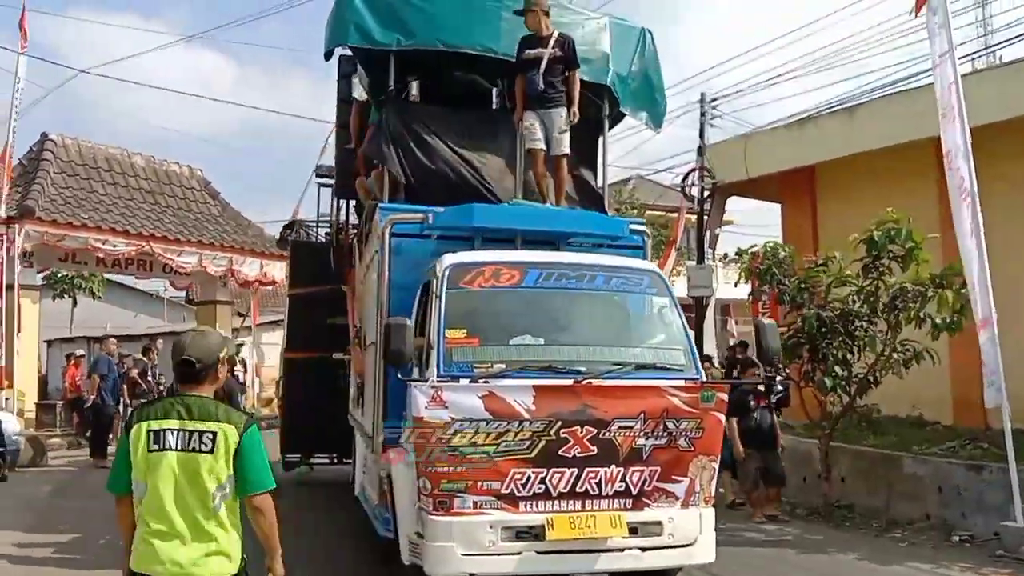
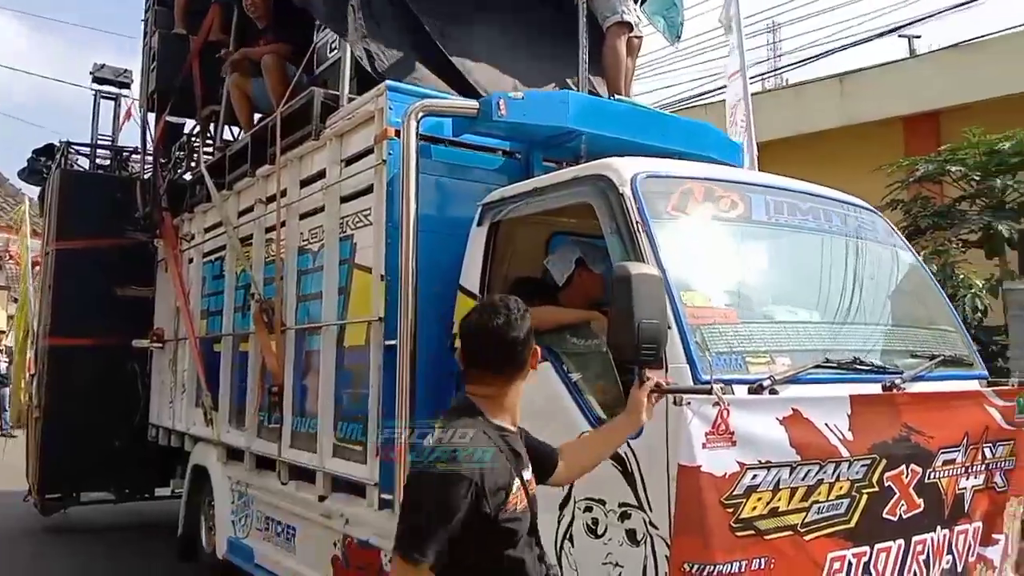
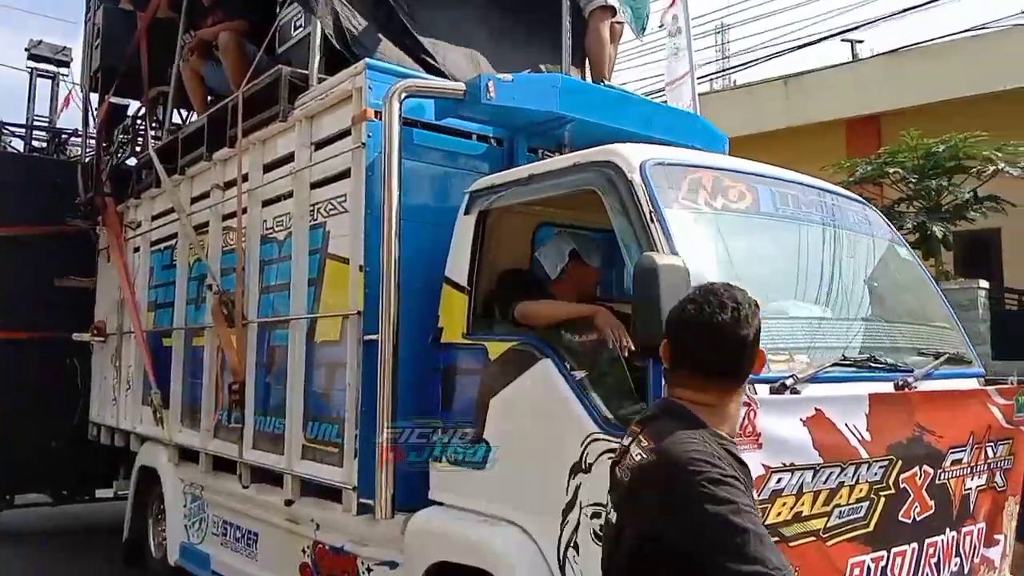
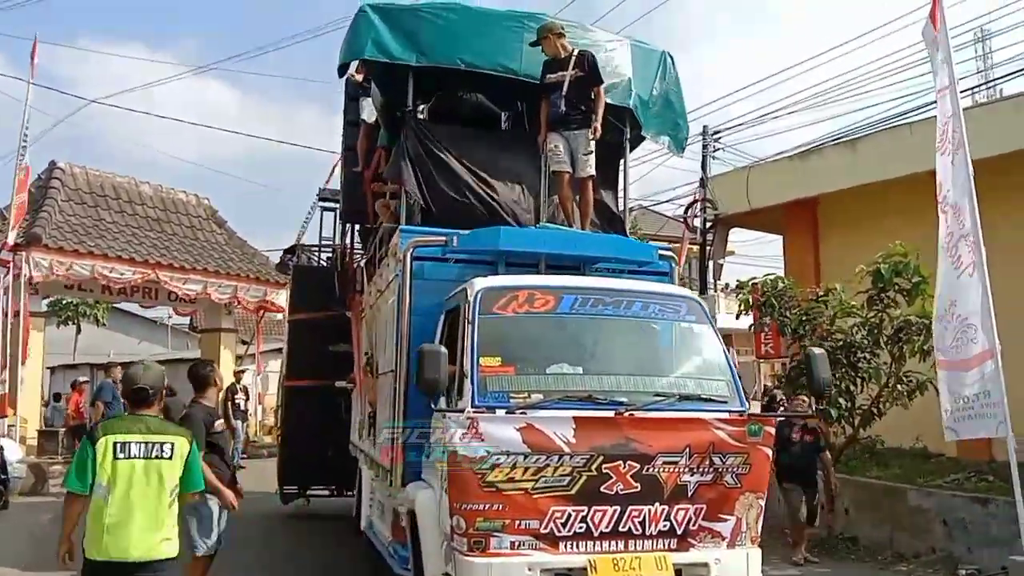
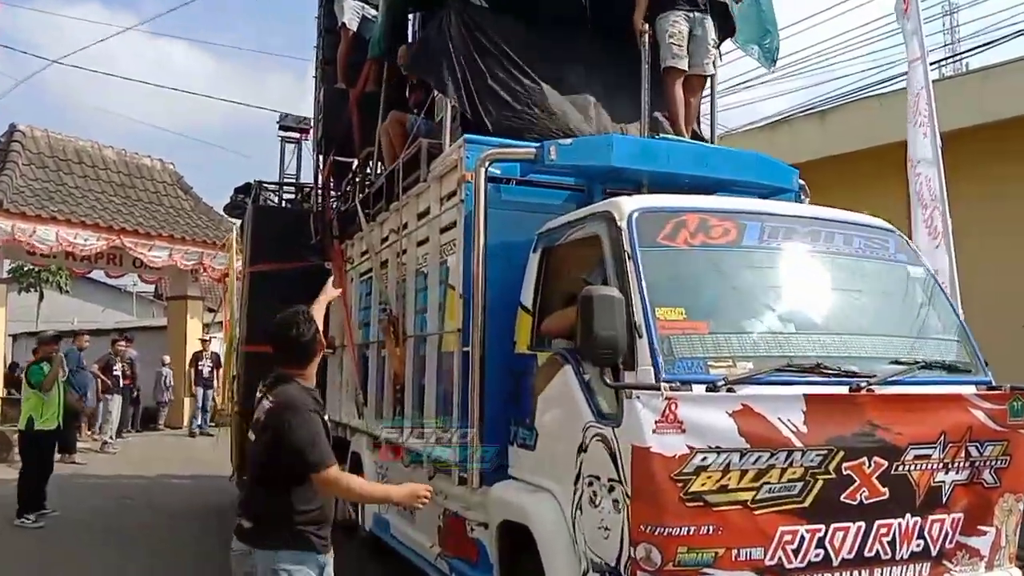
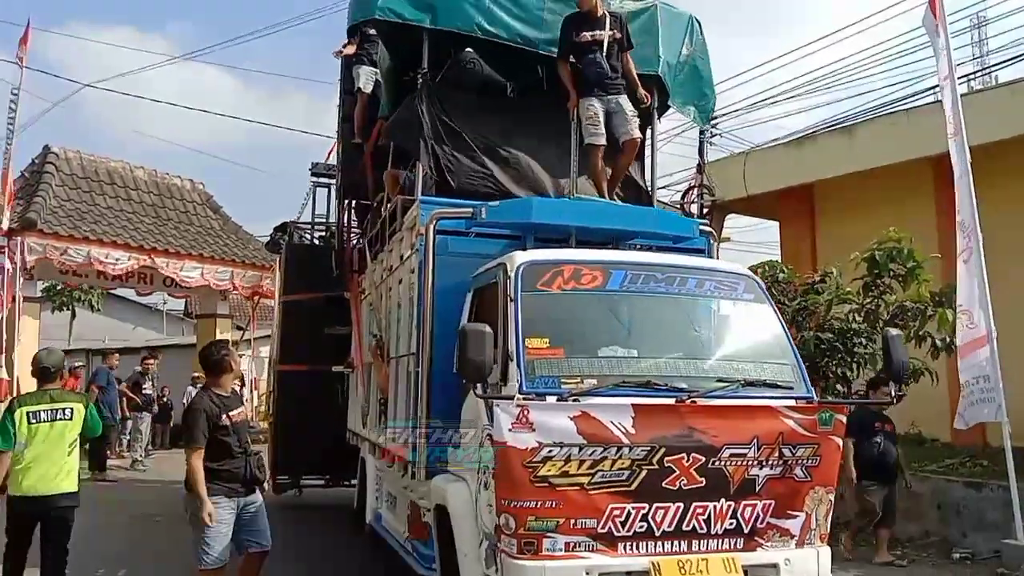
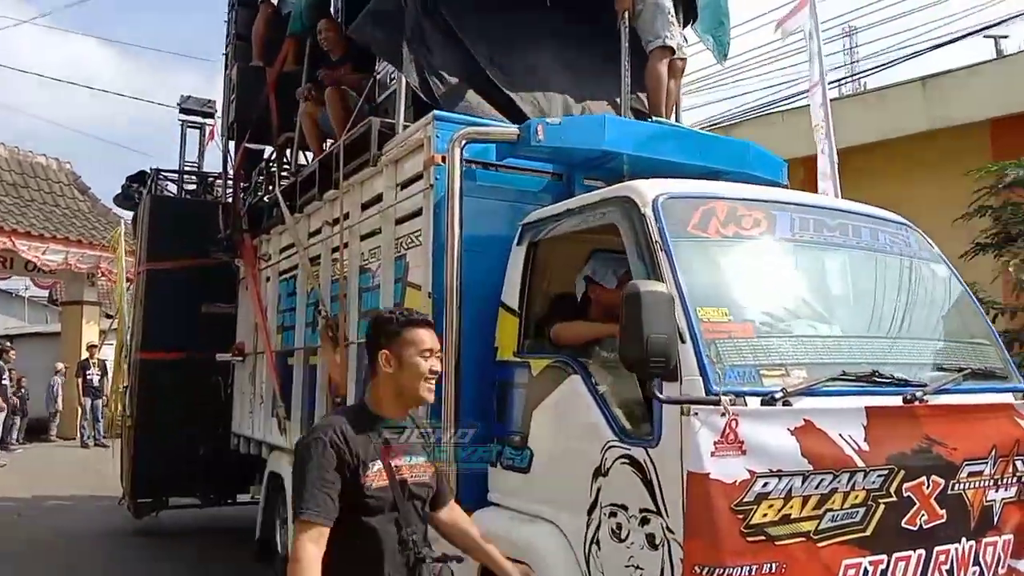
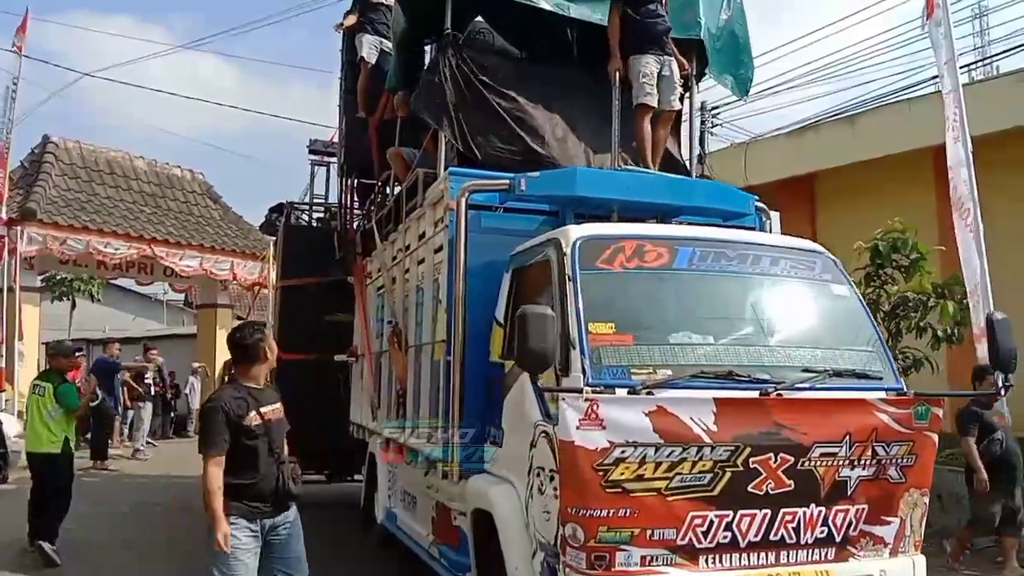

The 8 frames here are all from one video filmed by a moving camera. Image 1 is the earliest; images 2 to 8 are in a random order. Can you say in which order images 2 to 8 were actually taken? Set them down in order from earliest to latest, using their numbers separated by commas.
4, 6, 8, 5, 7, 2, 3
